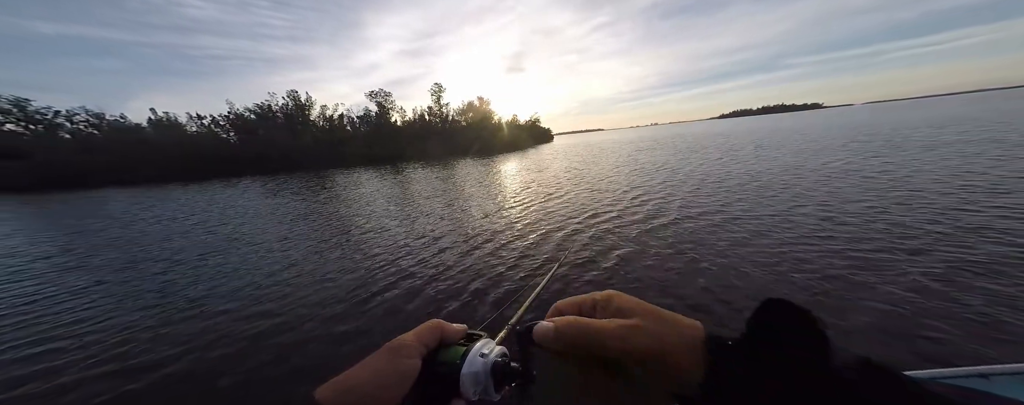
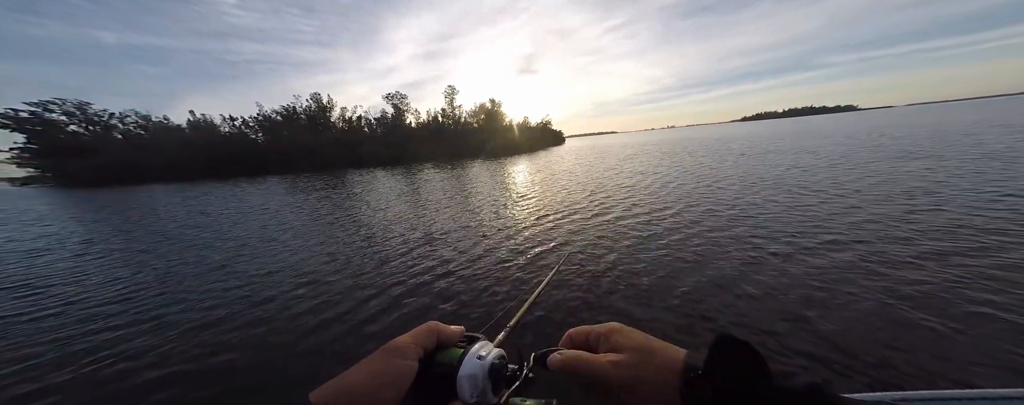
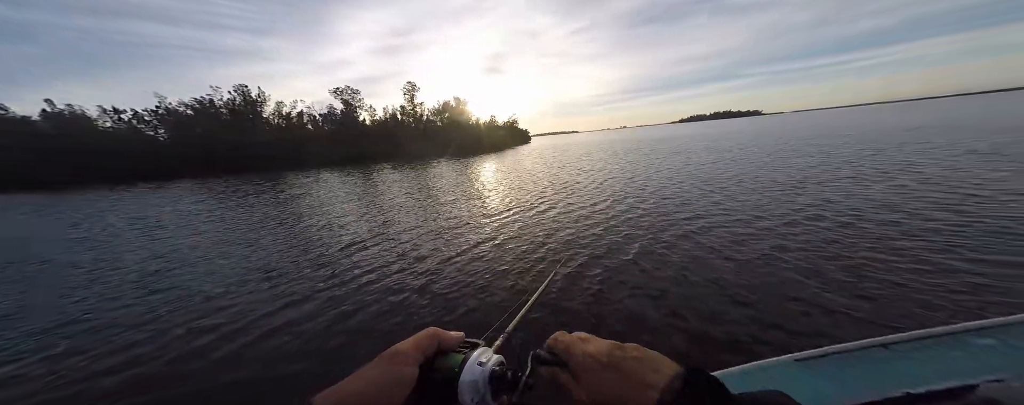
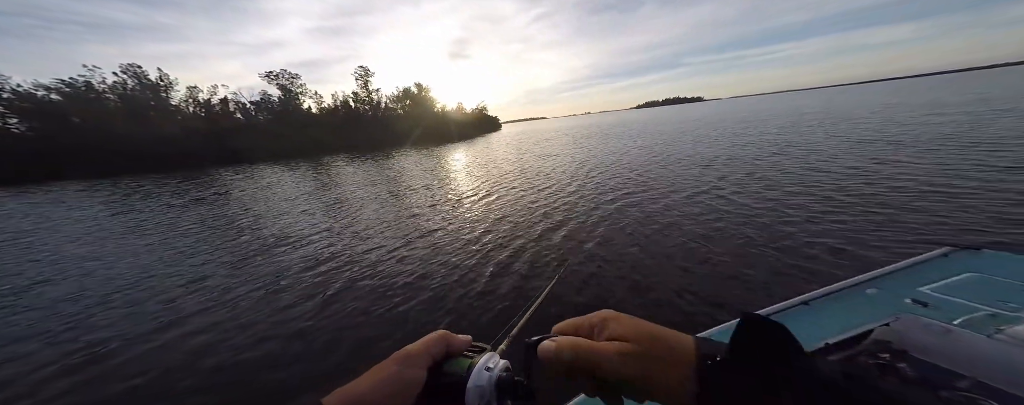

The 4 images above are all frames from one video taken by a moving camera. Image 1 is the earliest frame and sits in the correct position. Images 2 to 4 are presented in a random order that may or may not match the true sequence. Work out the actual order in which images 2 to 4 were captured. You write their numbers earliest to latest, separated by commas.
2, 3, 4
